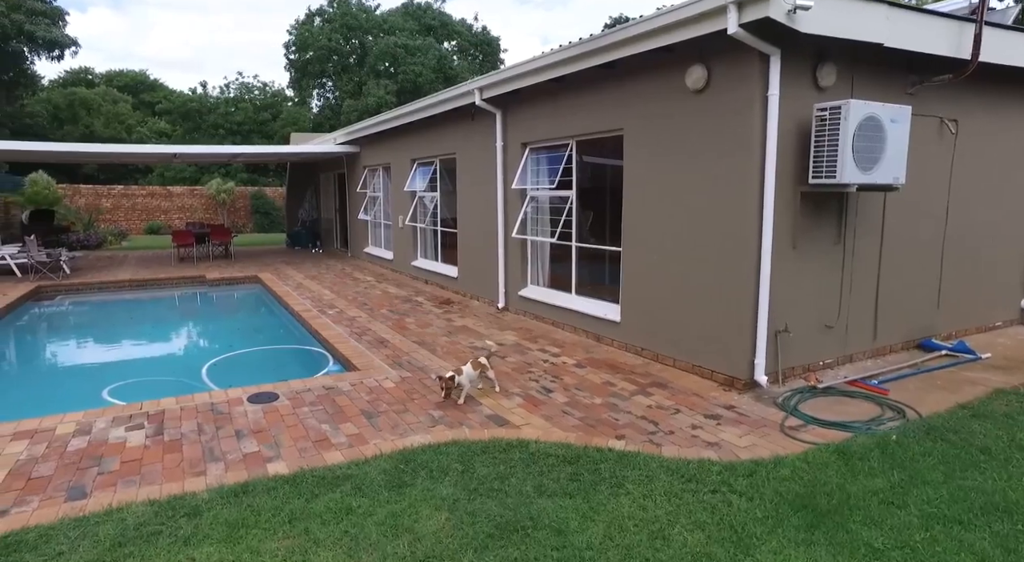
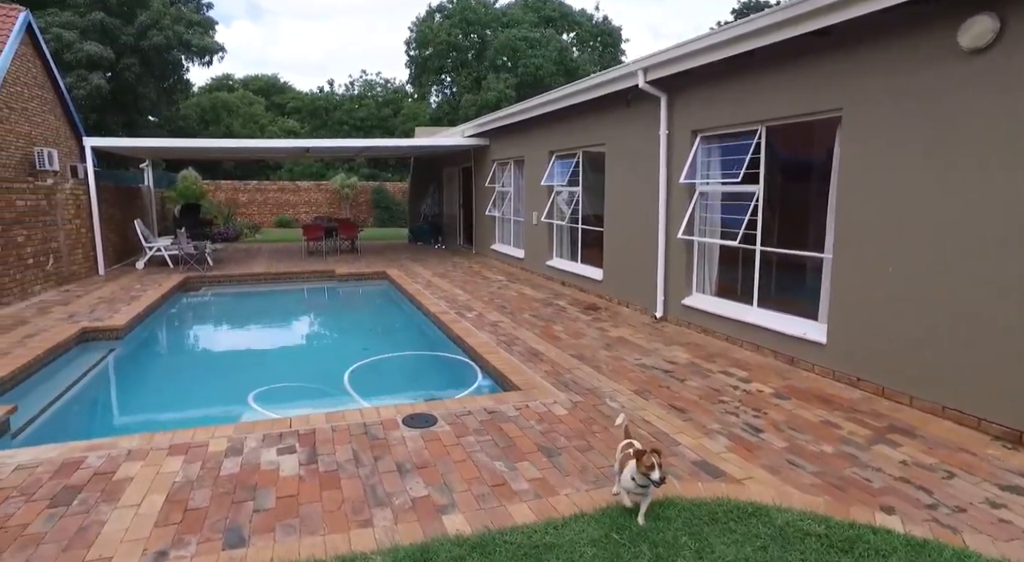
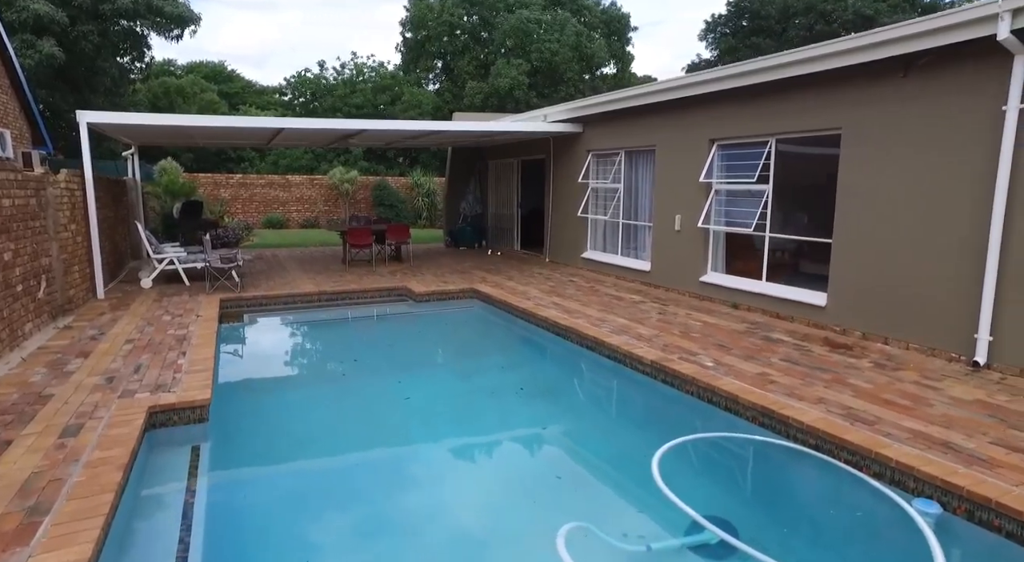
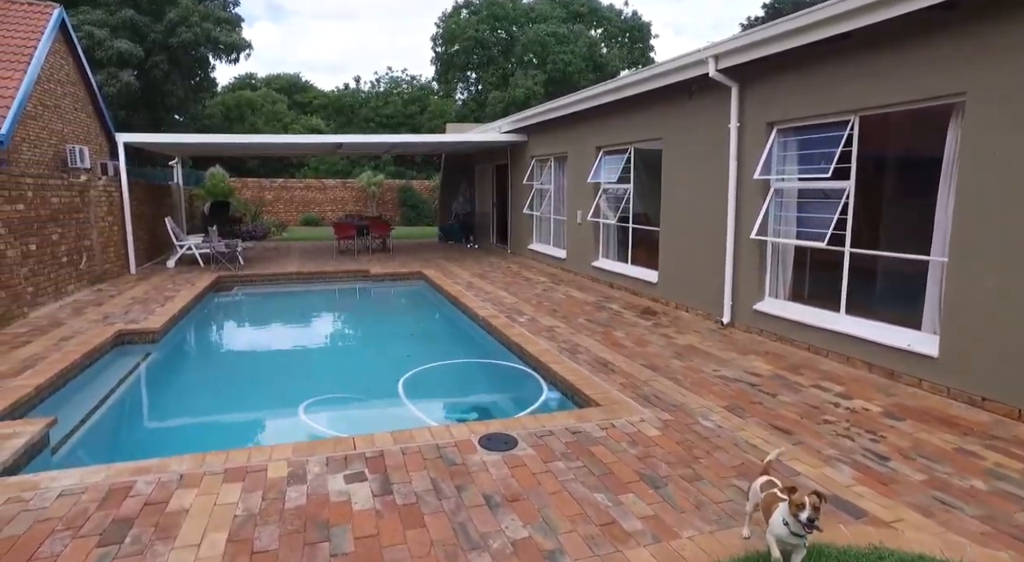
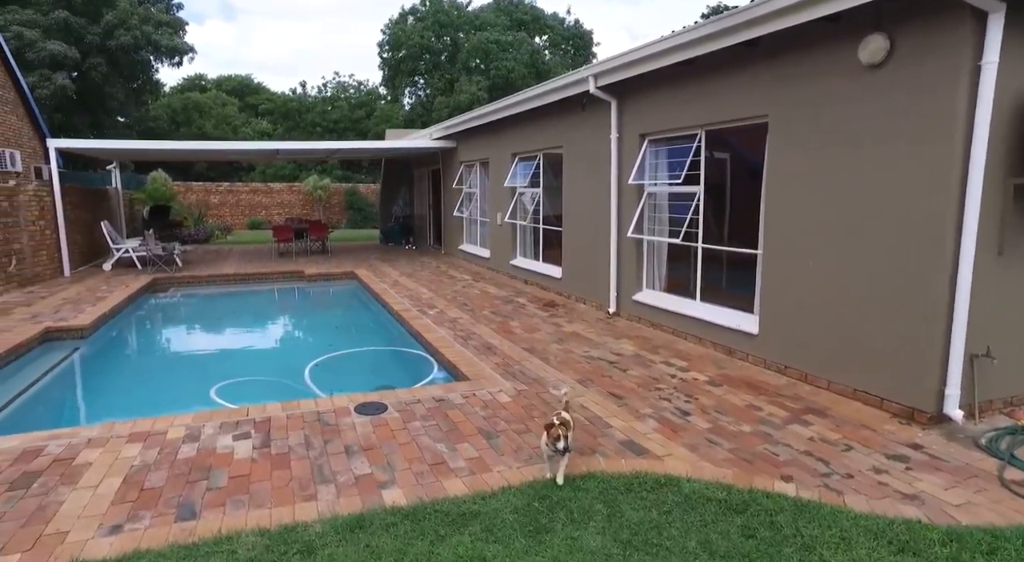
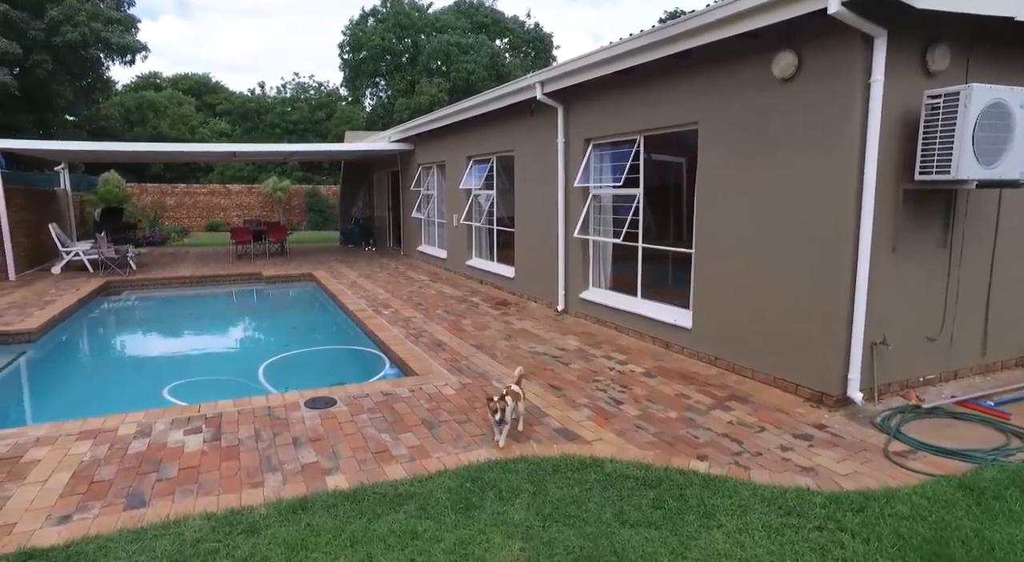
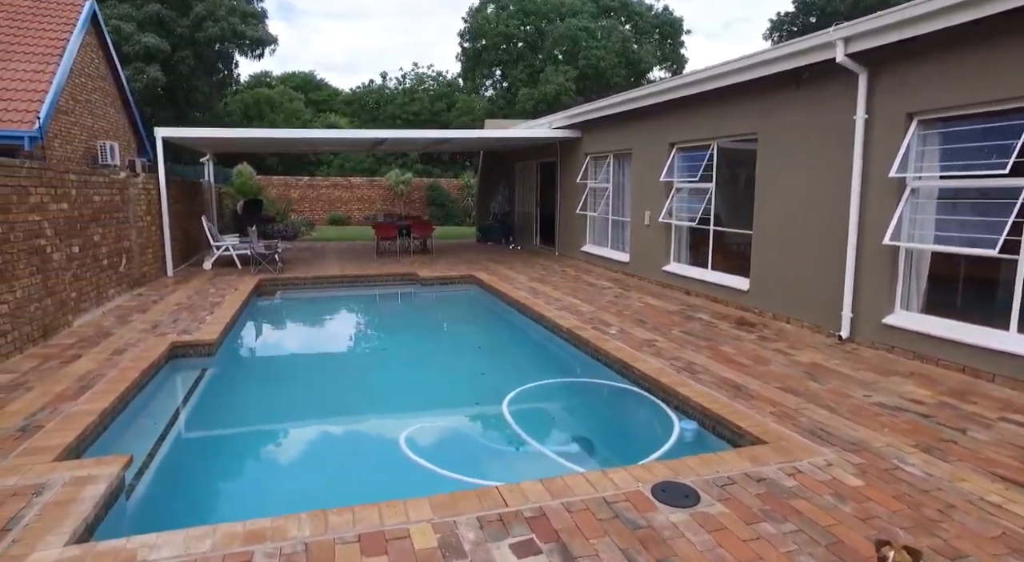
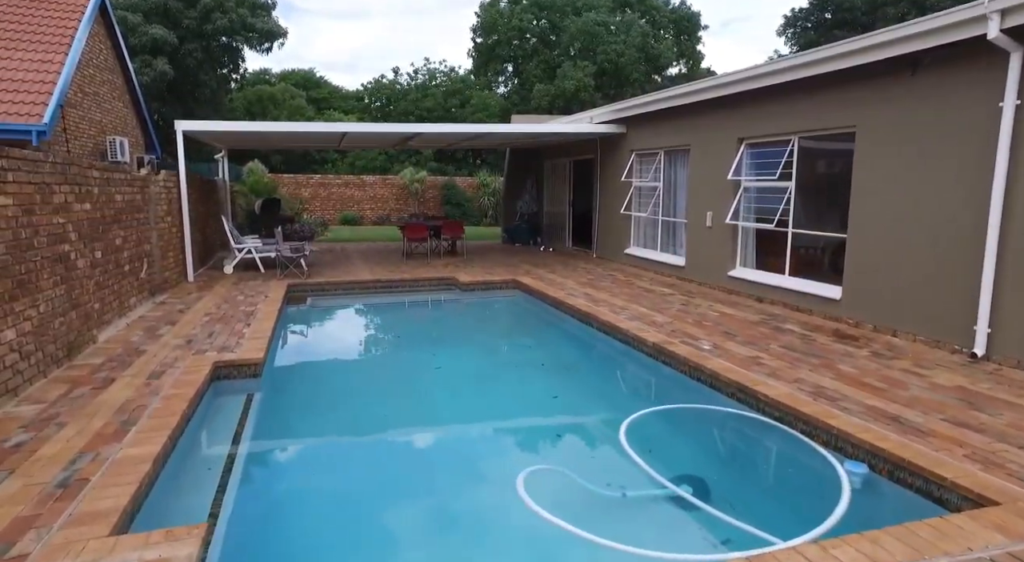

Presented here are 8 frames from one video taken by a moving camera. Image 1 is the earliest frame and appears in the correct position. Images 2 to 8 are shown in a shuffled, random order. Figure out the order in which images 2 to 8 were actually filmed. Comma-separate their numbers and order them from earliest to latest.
6, 5, 2, 4, 7, 8, 3
